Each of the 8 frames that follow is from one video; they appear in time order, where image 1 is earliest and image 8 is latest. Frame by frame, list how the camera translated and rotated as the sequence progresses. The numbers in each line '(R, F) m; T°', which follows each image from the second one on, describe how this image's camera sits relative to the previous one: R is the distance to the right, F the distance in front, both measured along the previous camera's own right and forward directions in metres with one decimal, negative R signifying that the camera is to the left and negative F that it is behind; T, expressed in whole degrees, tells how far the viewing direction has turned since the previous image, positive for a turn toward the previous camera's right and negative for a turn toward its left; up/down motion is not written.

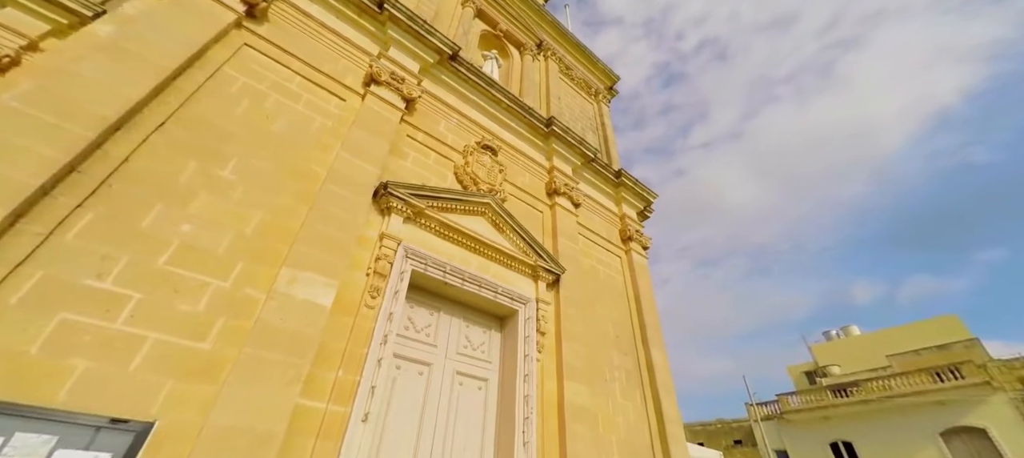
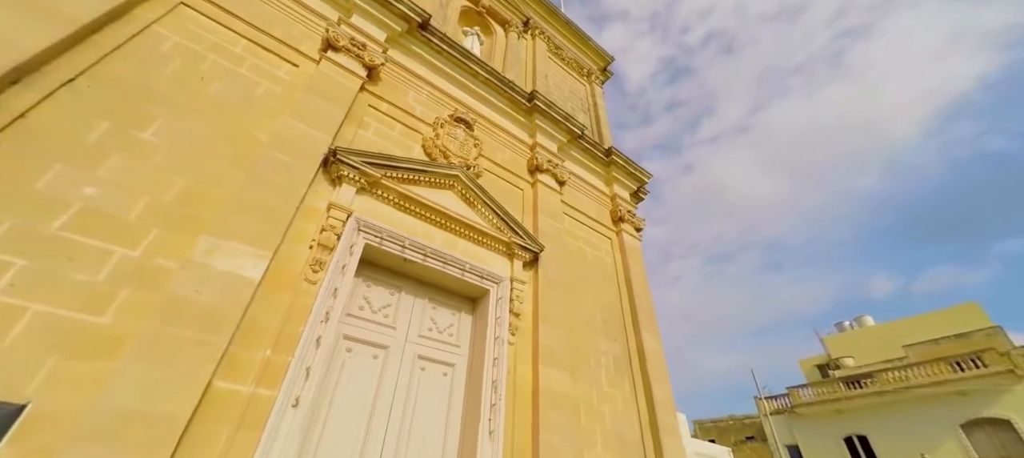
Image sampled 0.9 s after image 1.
(+0.4, +0.4) m; -1°
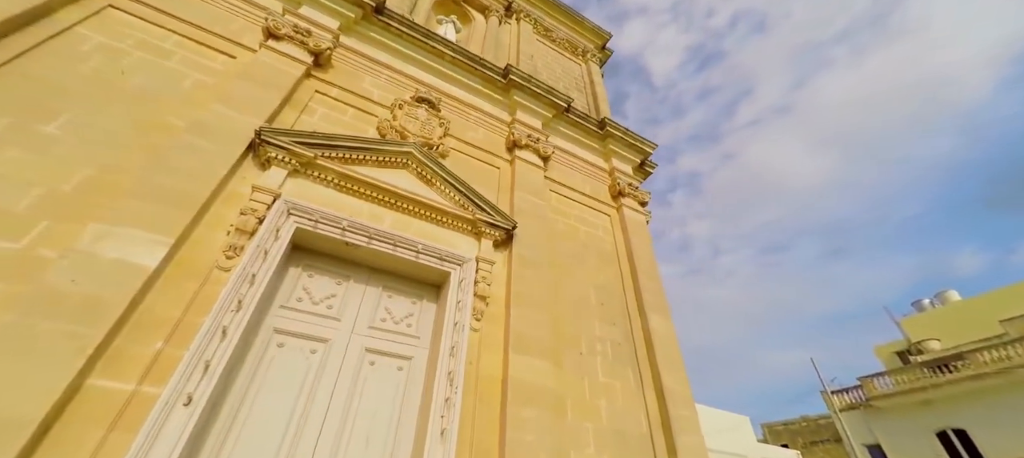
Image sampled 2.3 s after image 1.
(+0.8, +0.6) m; -6°
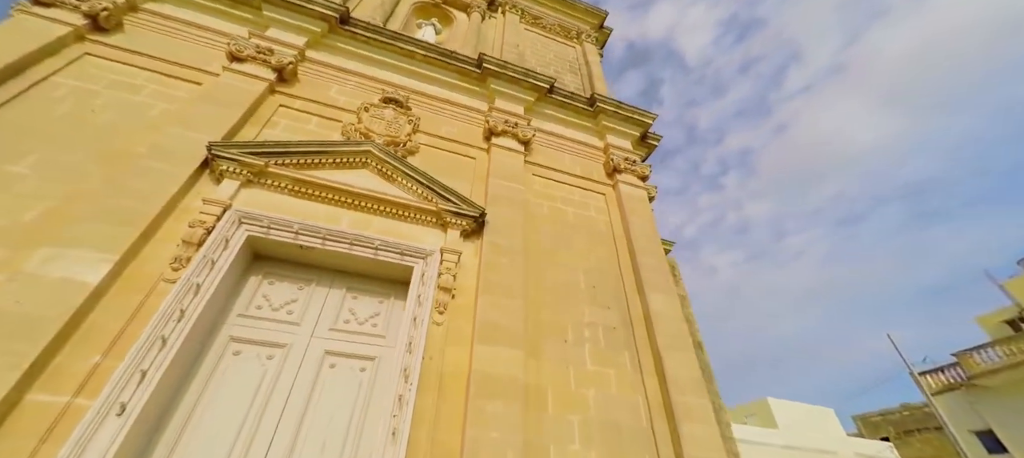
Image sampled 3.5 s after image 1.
(+0.9, +0.3) m; -7°
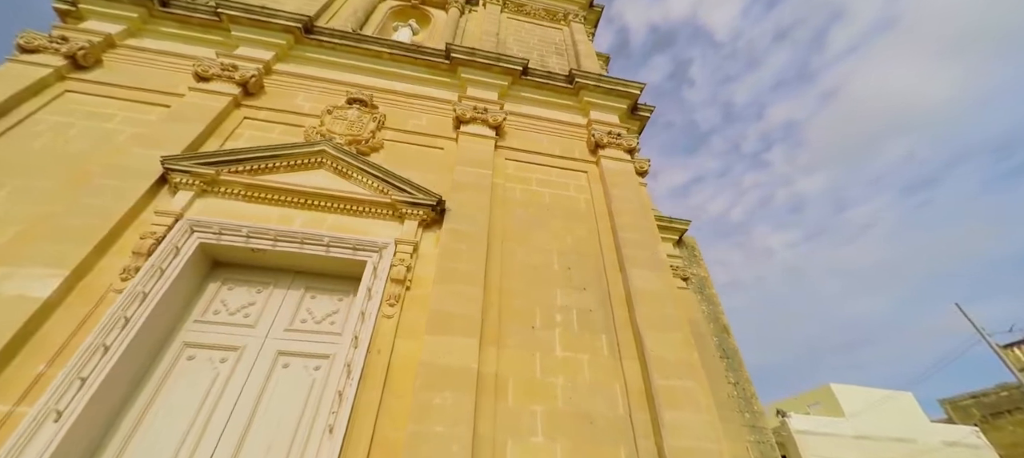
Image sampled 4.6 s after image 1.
(+0.8, +0.3) m; -6°
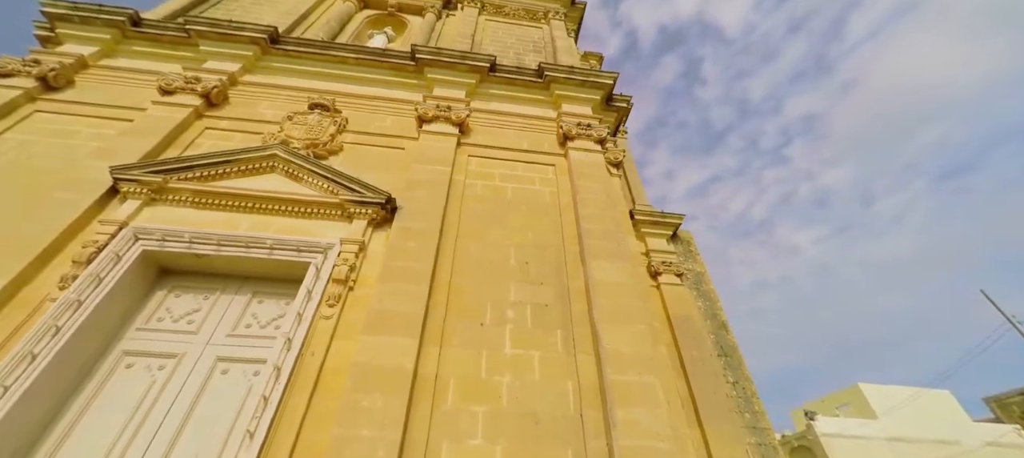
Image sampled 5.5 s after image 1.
(+0.7, +0.2) m; -3°
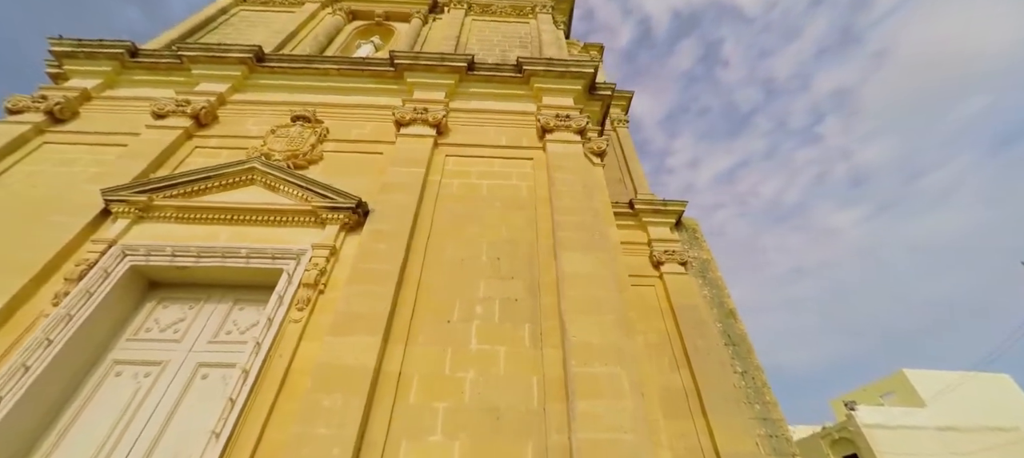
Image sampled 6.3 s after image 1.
(+0.6, 0.0) m; -4°
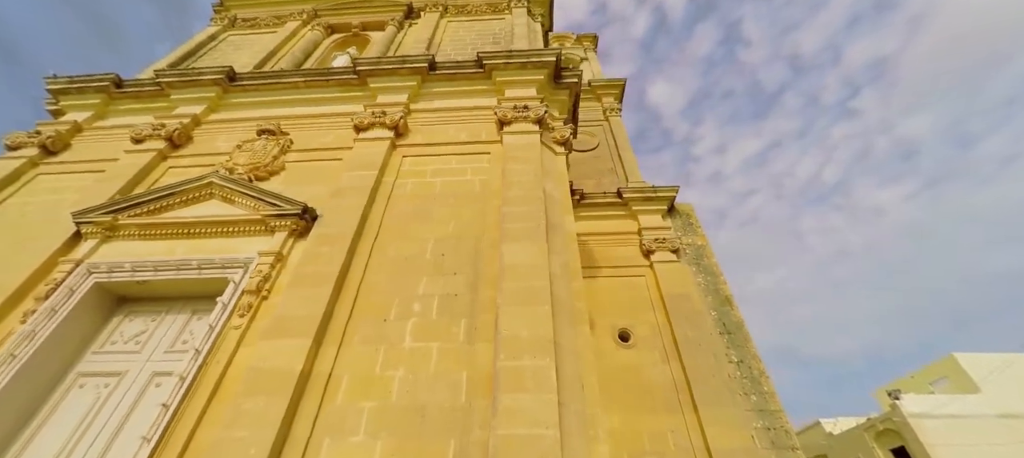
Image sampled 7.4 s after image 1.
(+0.9, +0.1) m; -4°
